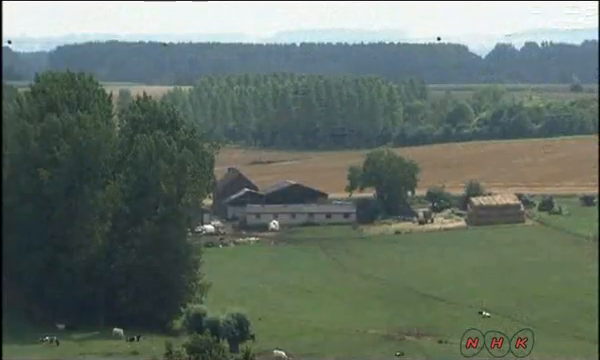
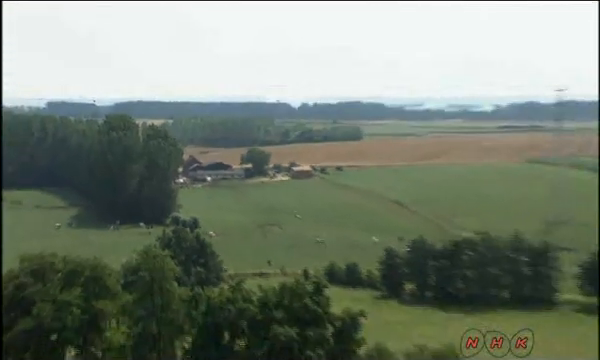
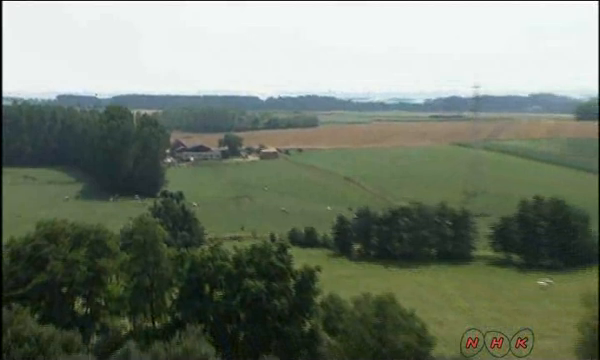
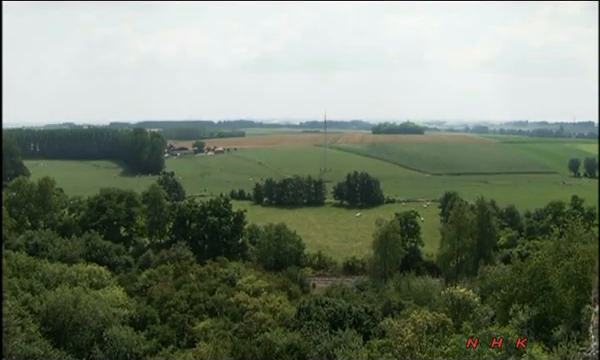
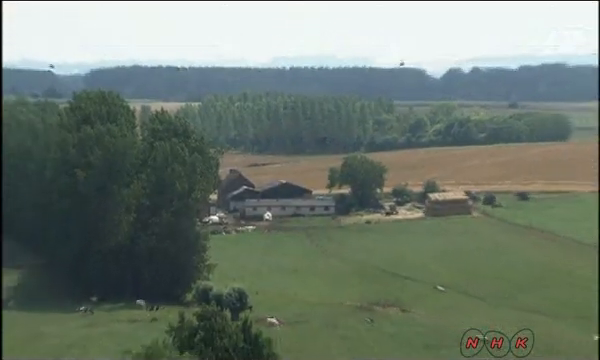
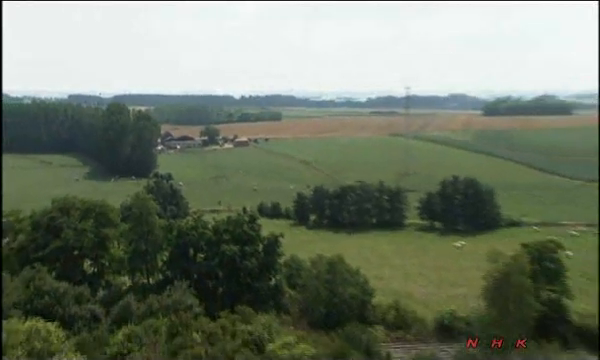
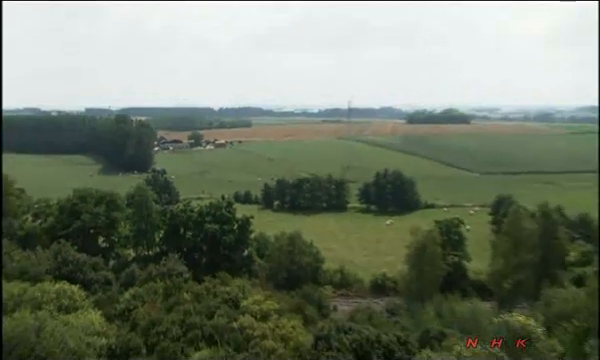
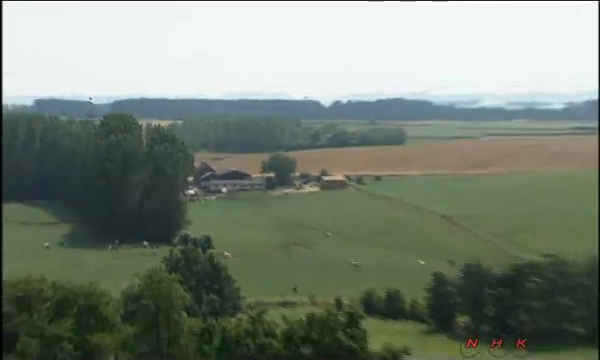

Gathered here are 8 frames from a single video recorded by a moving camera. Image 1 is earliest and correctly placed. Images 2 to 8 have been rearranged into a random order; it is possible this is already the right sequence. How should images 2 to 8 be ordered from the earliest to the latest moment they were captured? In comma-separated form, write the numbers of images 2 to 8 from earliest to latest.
5, 8, 2, 3, 6, 7, 4
